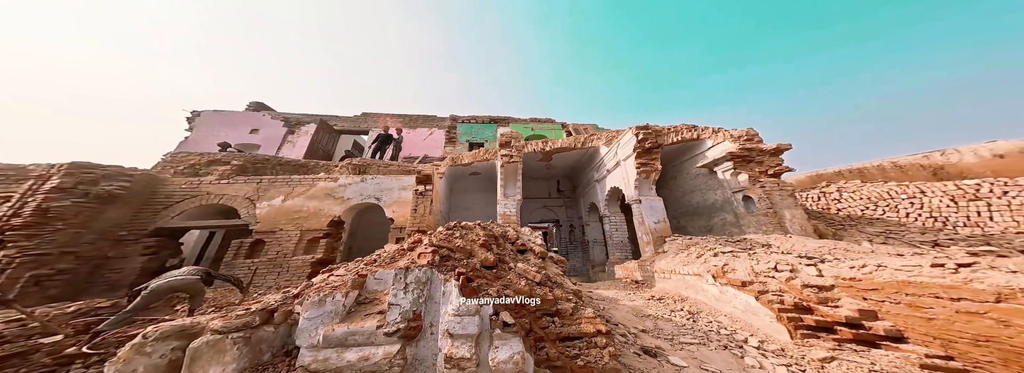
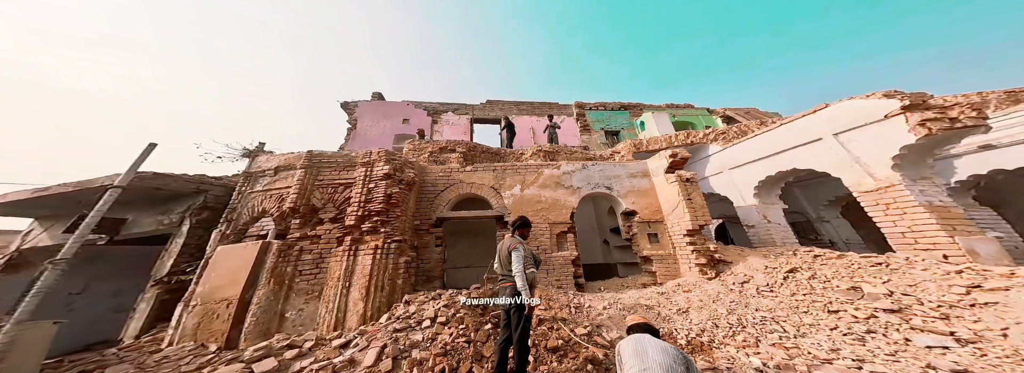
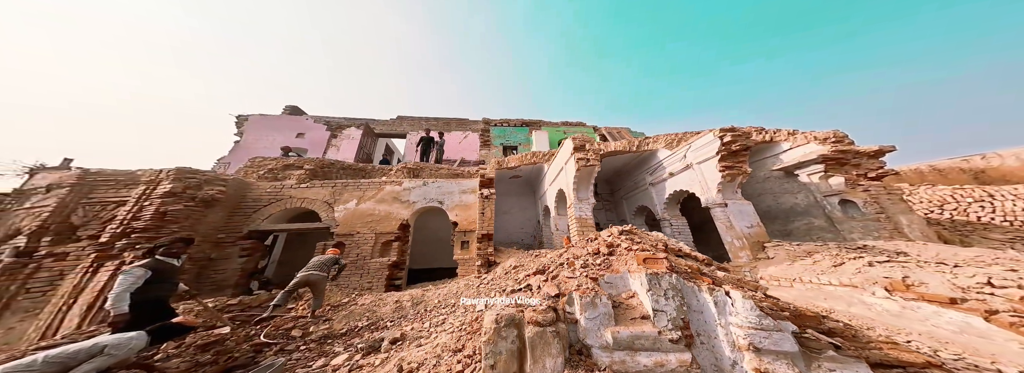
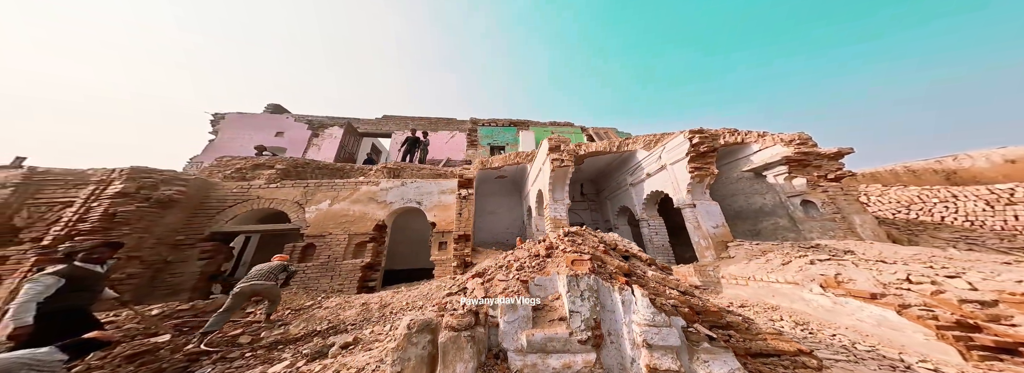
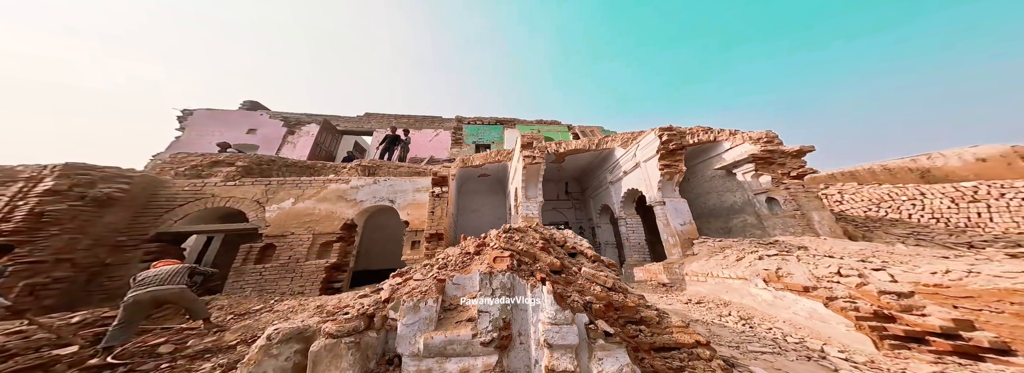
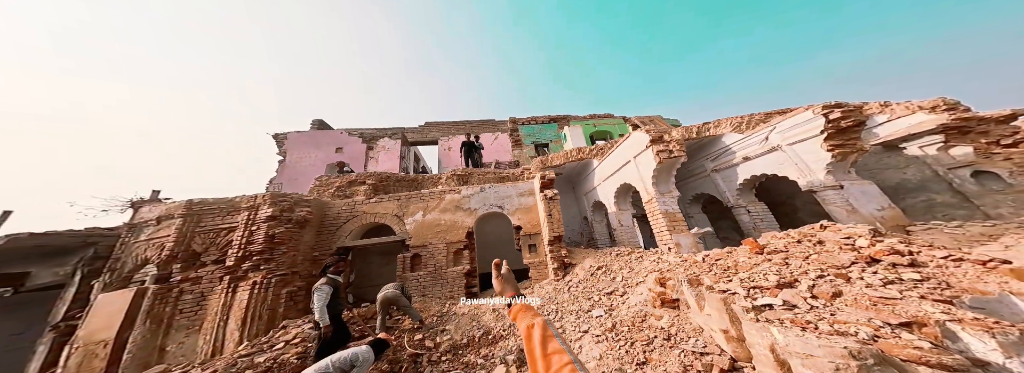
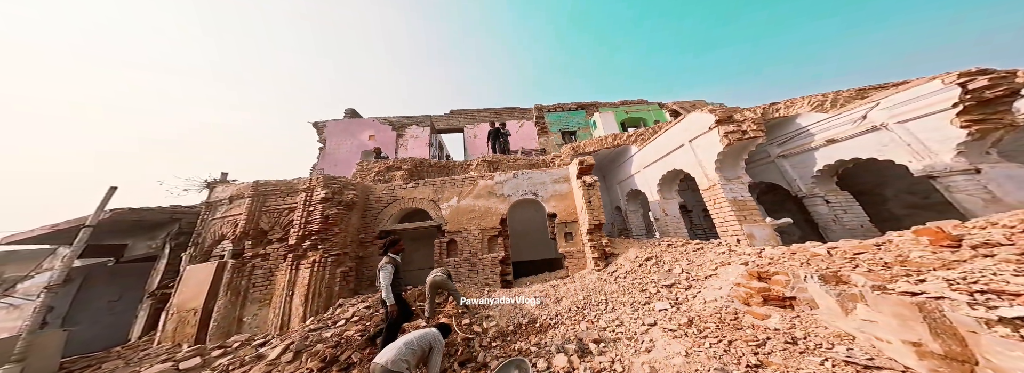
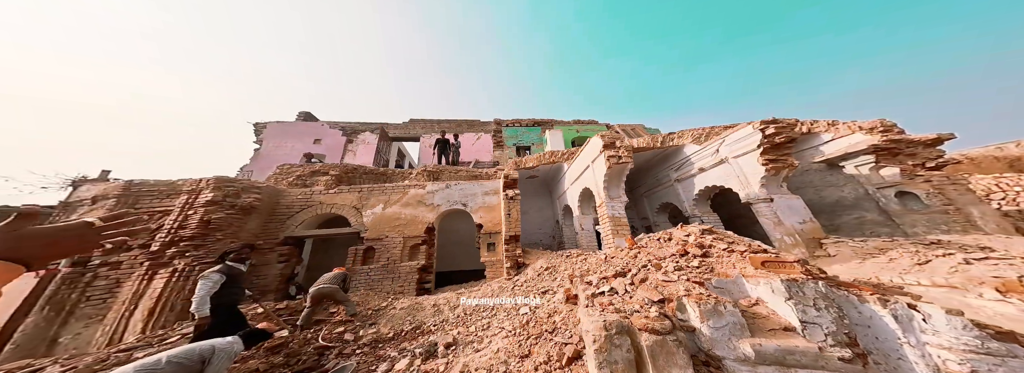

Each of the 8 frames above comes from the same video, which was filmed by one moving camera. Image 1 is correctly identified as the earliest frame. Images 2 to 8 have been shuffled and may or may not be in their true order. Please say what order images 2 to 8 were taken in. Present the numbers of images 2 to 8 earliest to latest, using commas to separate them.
5, 4, 3, 8, 6, 7, 2
